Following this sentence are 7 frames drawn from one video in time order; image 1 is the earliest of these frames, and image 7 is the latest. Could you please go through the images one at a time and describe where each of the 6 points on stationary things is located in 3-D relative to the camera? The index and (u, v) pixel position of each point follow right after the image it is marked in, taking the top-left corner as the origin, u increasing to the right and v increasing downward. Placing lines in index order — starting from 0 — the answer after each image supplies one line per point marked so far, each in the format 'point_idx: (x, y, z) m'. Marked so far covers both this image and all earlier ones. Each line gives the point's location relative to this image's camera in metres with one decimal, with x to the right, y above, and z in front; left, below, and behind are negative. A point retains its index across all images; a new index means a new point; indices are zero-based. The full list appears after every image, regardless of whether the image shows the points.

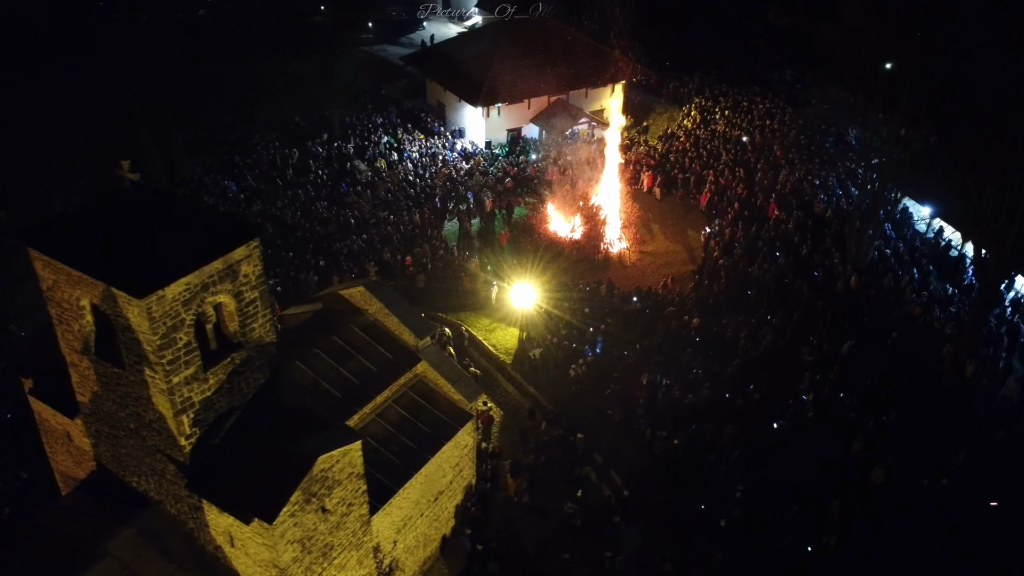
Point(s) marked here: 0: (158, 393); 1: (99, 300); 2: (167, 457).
0: (-3.6, -1.1, +6.9) m
1: (-4.1, -0.1, +6.7) m
2: (-3.8, -1.9, +7.4) m
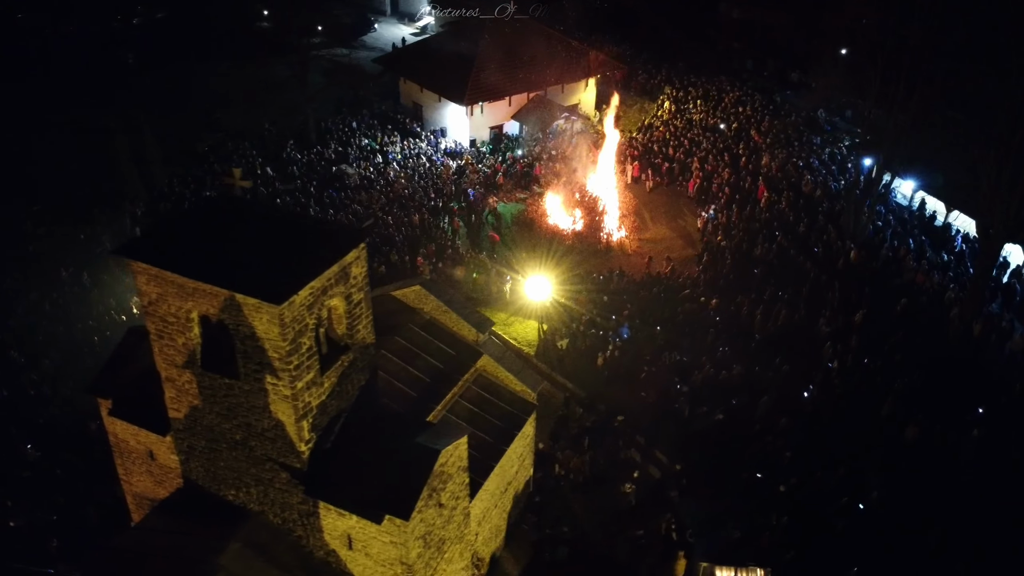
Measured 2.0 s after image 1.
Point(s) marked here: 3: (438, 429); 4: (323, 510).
0: (-2.3, -1.1, +6.8) m
1: (-2.9, -0.2, +6.7) m
2: (-2.5, -1.9, +7.4) m
3: (-0.8, -1.6, +7.8) m
4: (-2.1, -2.4, +7.4) m
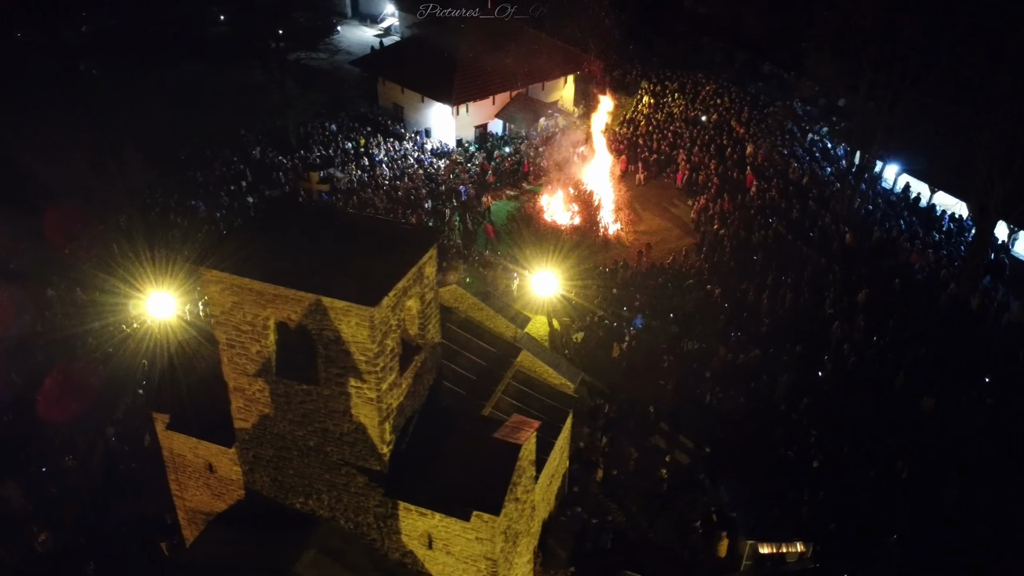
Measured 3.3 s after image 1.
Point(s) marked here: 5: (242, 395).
0: (-1.5, -1.2, +6.8) m
1: (-2.1, -0.3, +6.6) m
2: (-1.7, -2.0, +7.4) m
3: (0.0, -1.6, +7.8) m
4: (-1.2, -2.4, +7.4) m
5: (-3.0, -1.2, +7.4) m
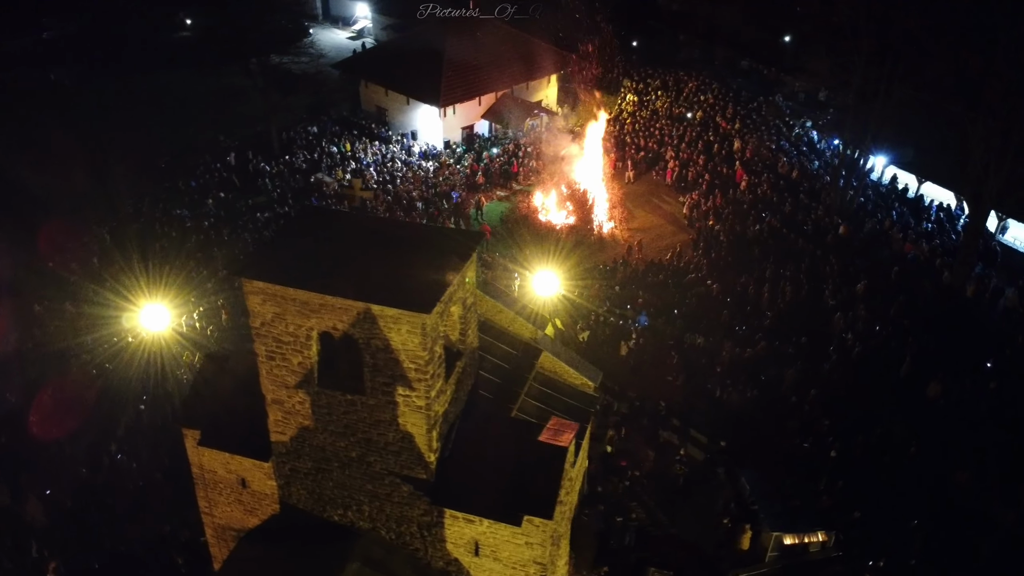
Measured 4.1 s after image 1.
0: (-1.0, -1.2, +6.7) m
1: (-1.6, -0.4, +6.5) m
2: (-1.2, -2.1, +7.3) m
3: (+0.4, -1.6, +7.8) m
4: (-0.7, -2.5, +7.3) m
5: (-2.5, -1.3, +7.3) m
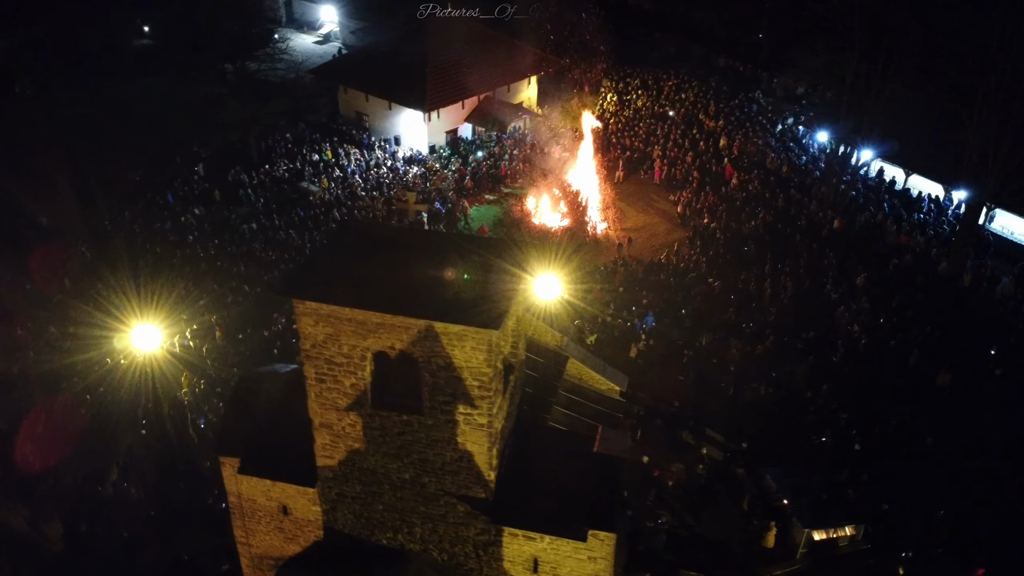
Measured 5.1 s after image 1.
0: (-0.4, -1.4, +6.5) m
1: (-1.0, -0.5, +6.3) m
2: (-0.5, -2.2, +7.1) m
3: (+1.0, -1.7, +7.7) m
4: (0.0, -2.6, +7.1) m
5: (-1.9, -1.5, +7.0) m
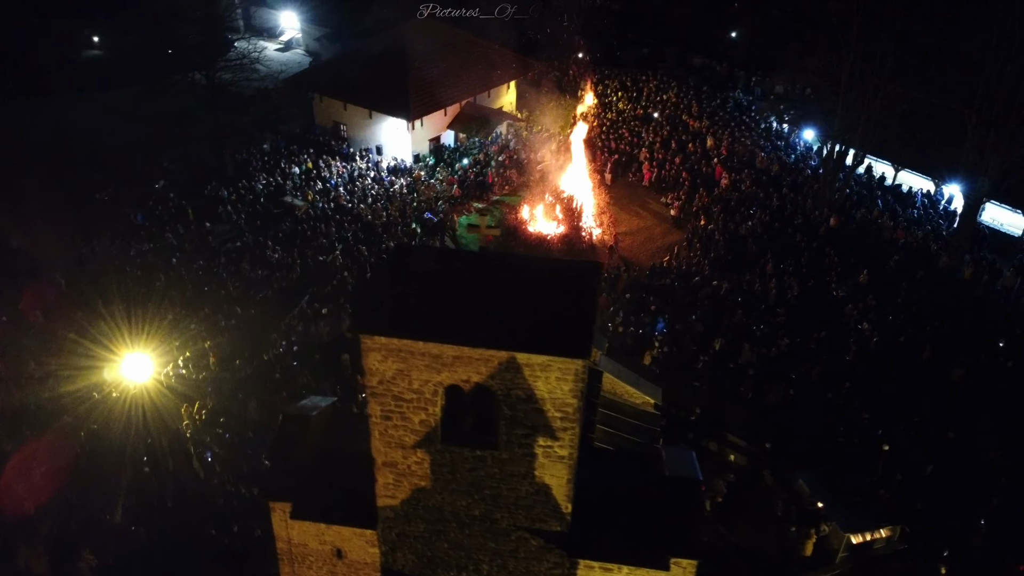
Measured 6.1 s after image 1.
0: (+0.4, -1.6, +6.2) m
1: (-0.2, -0.8, +5.9) m
2: (+0.2, -2.4, +6.7) m
3: (+1.7, -1.9, +7.4) m
4: (+0.7, -2.8, +6.8) m
5: (-1.2, -1.8, +6.6) m
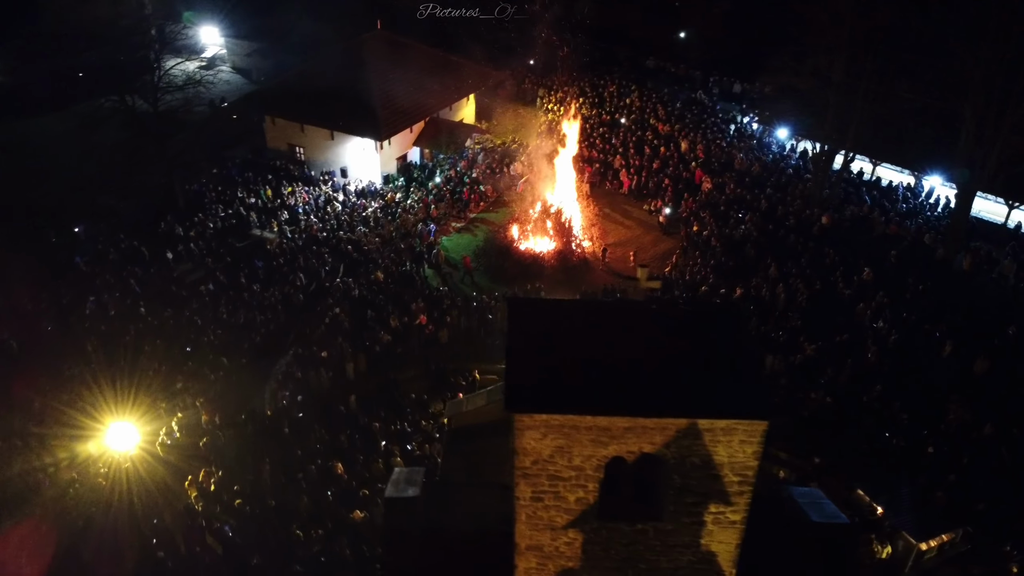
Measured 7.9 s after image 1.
0: (+1.8, -2.0, +5.7) m
1: (+1.1, -1.2, +5.3) m
2: (+1.6, -2.9, +6.2) m
3: (+3.0, -2.2, +7.0) m
4: (+2.2, -3.2, +6.3) m
5: (+0.2, -2.3, +5.9) m
